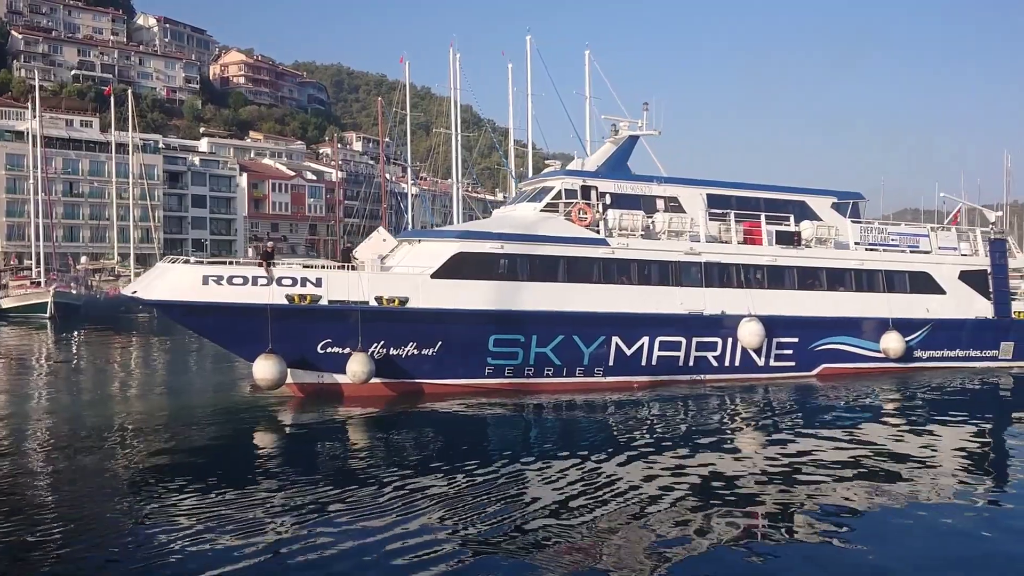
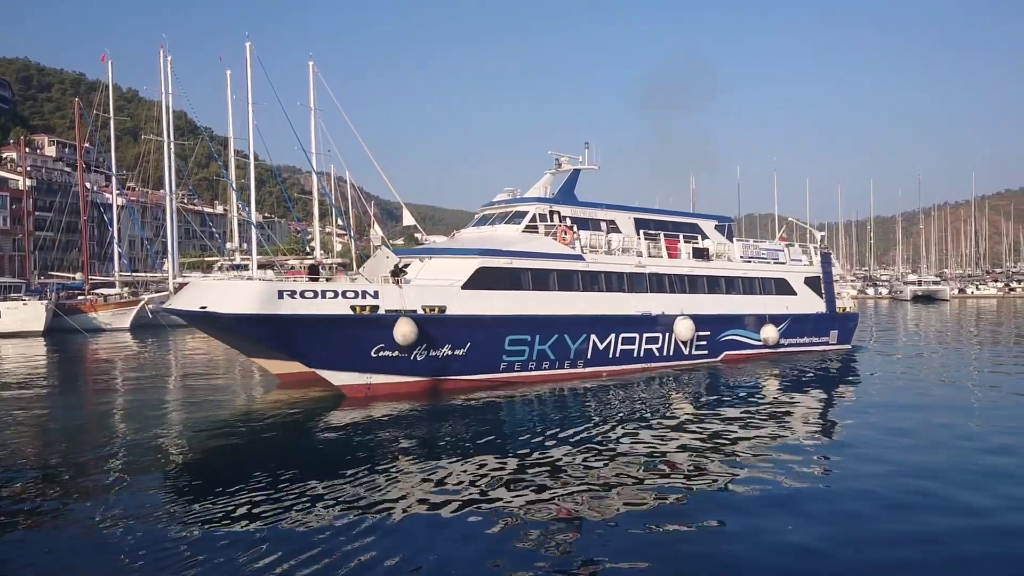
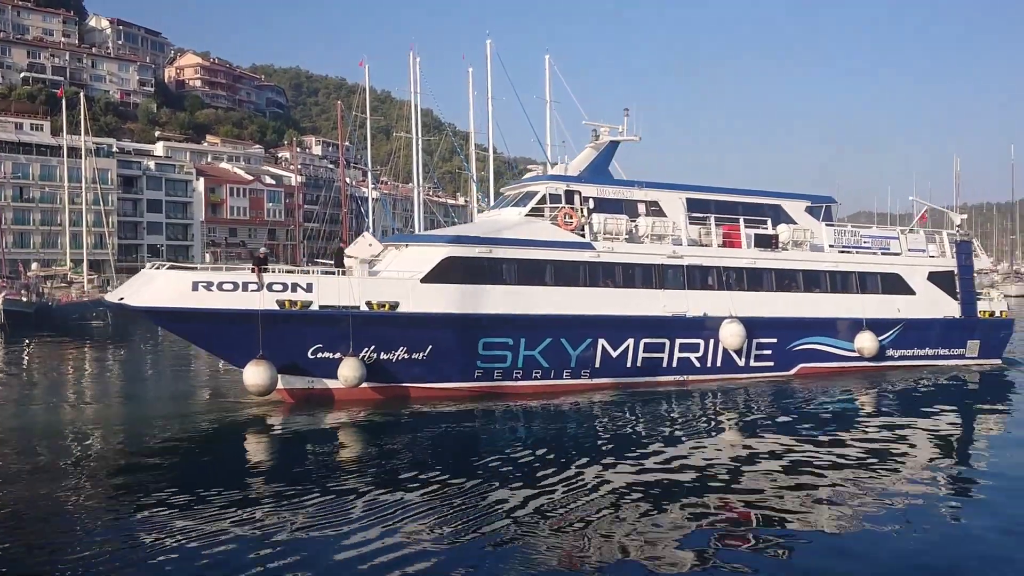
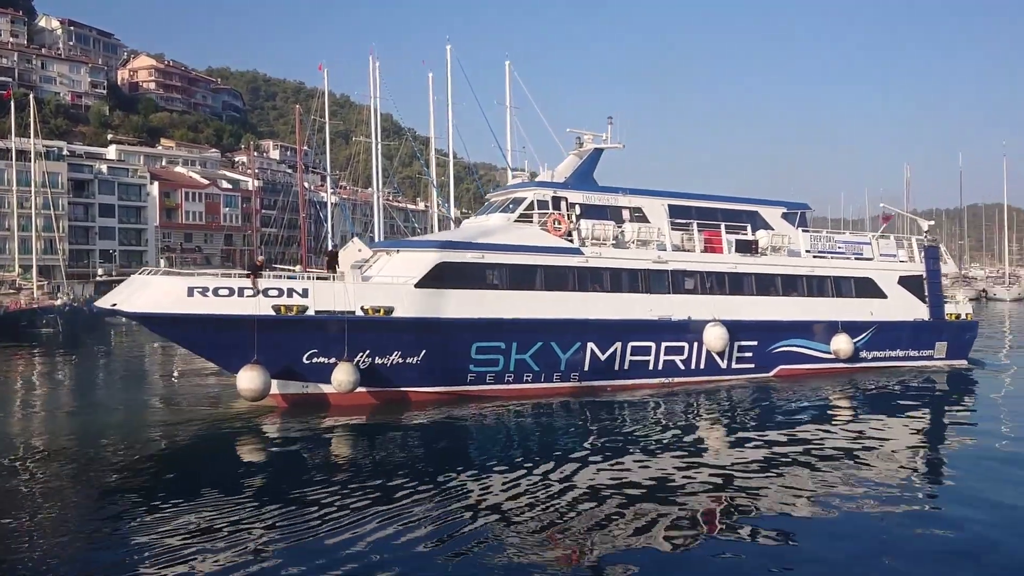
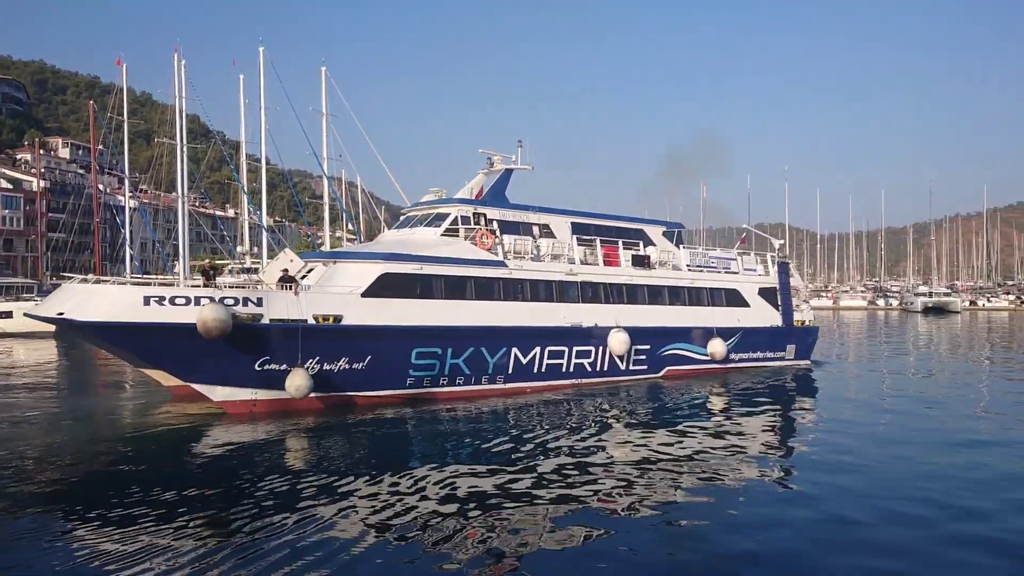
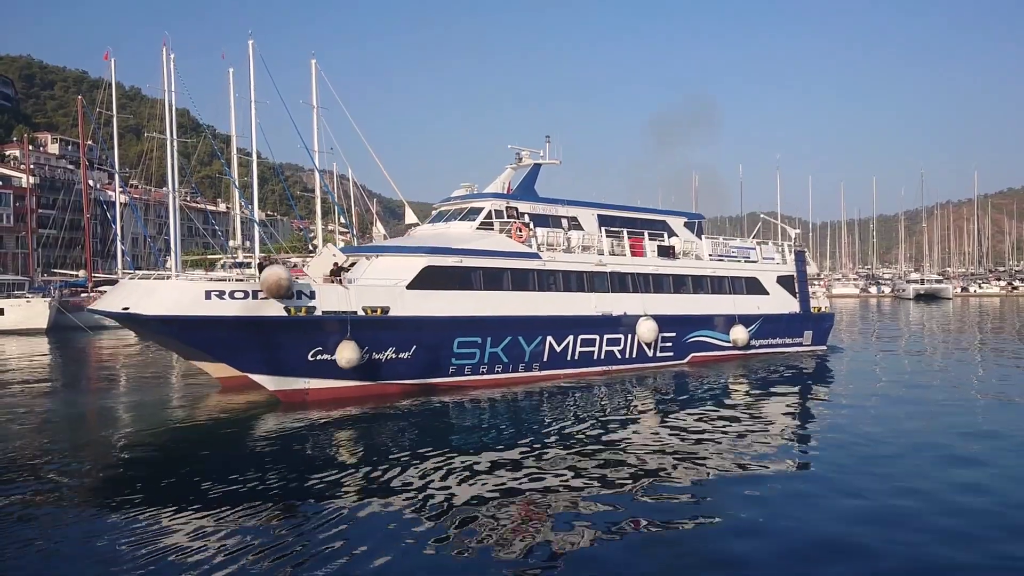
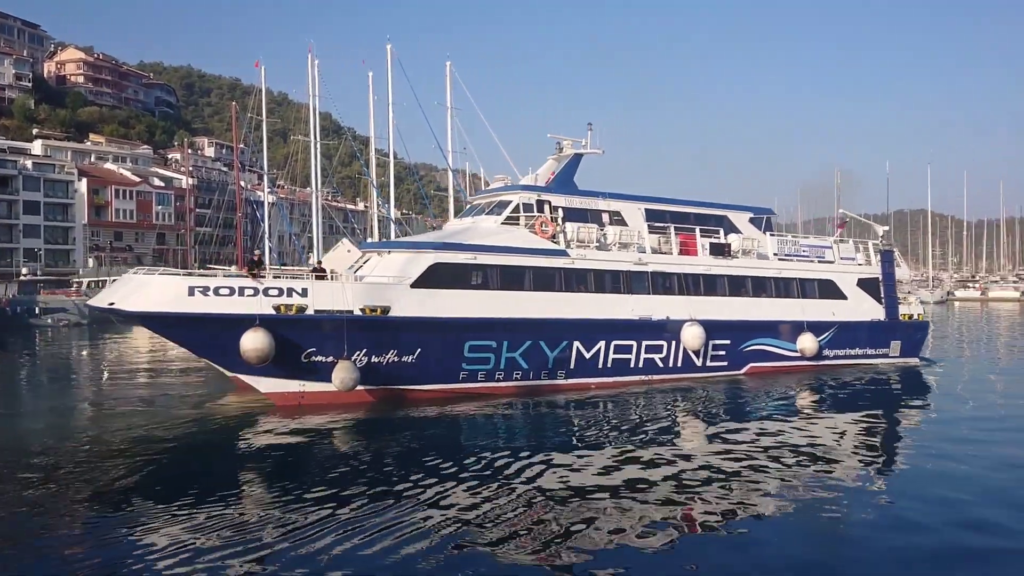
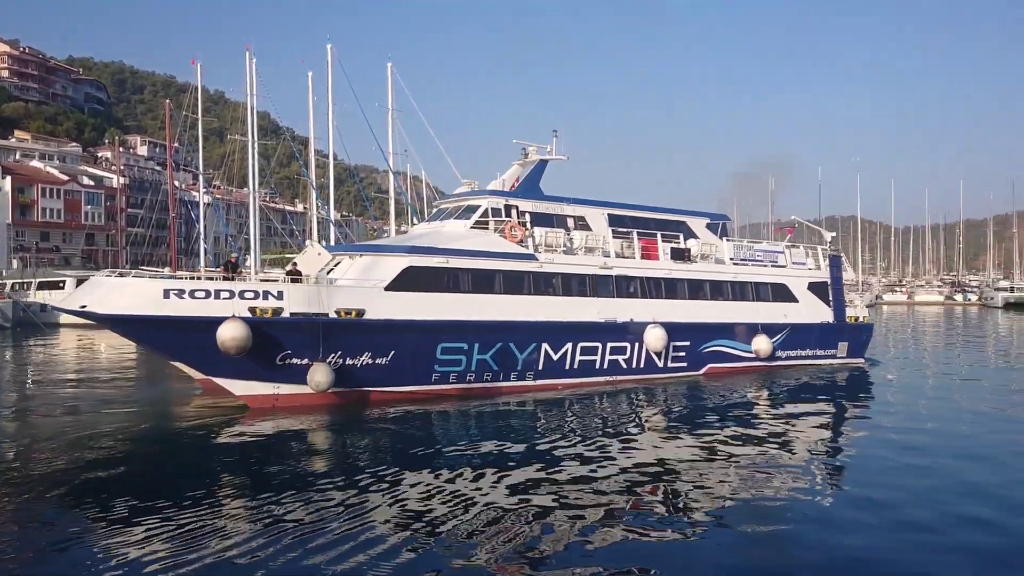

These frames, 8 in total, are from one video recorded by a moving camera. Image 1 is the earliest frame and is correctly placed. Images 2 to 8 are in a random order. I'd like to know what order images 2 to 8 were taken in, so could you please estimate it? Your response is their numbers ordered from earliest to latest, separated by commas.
3, 4, 7, 8, 5, 6, 2
